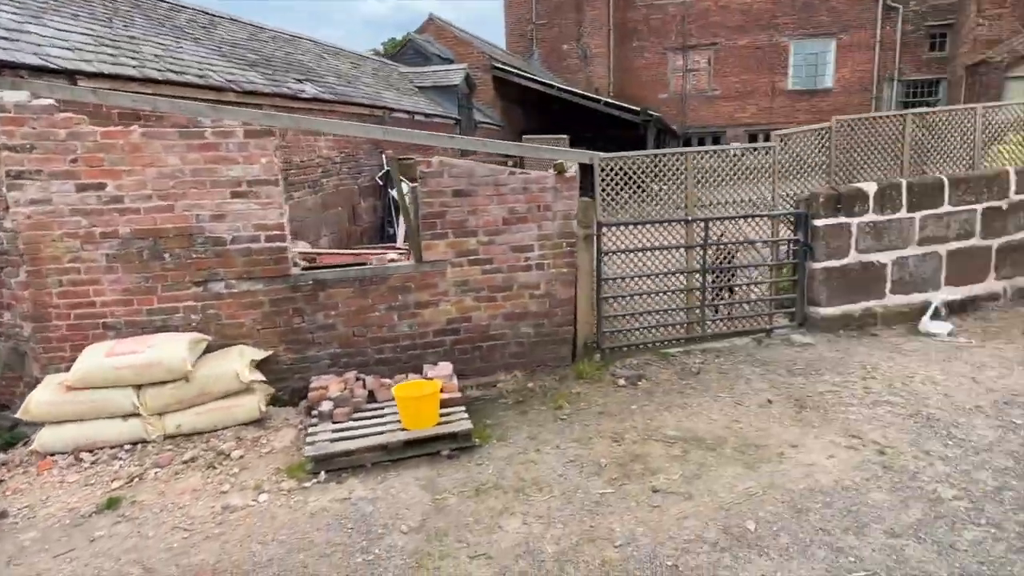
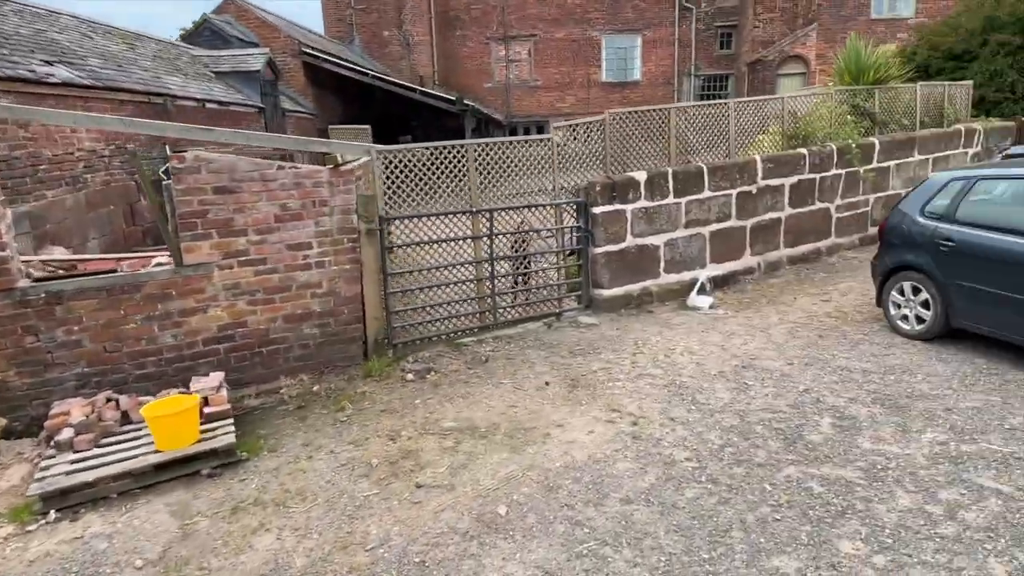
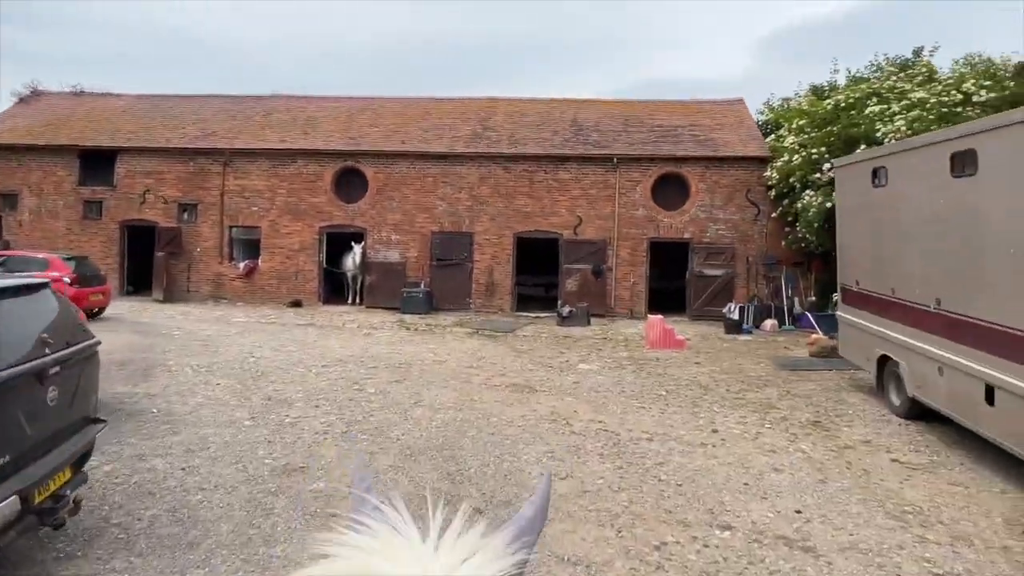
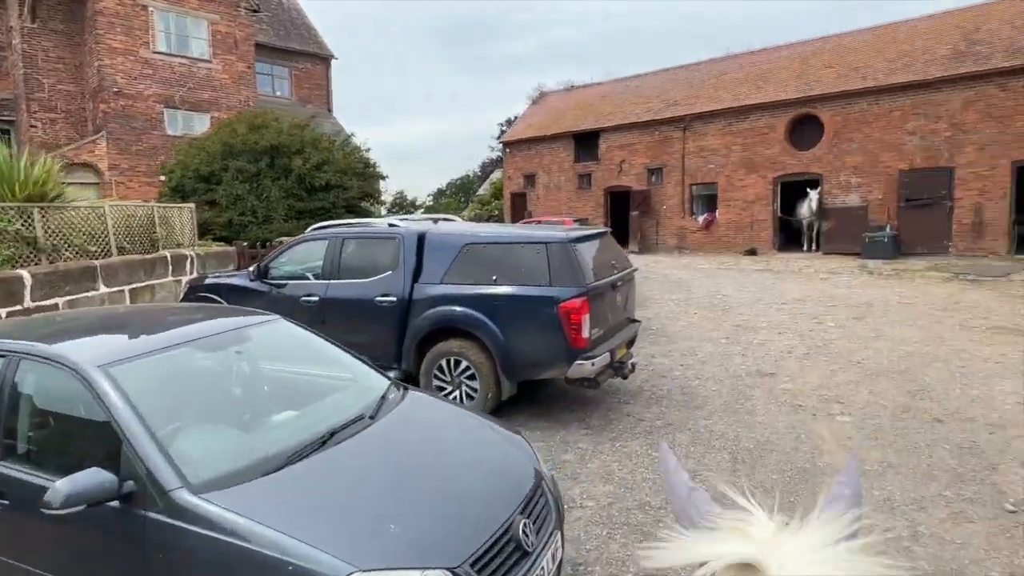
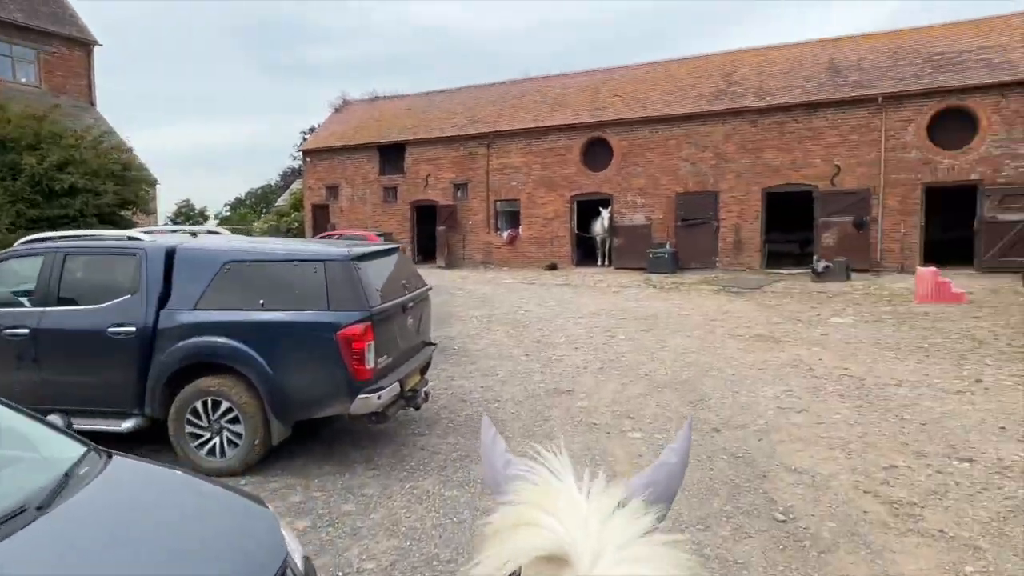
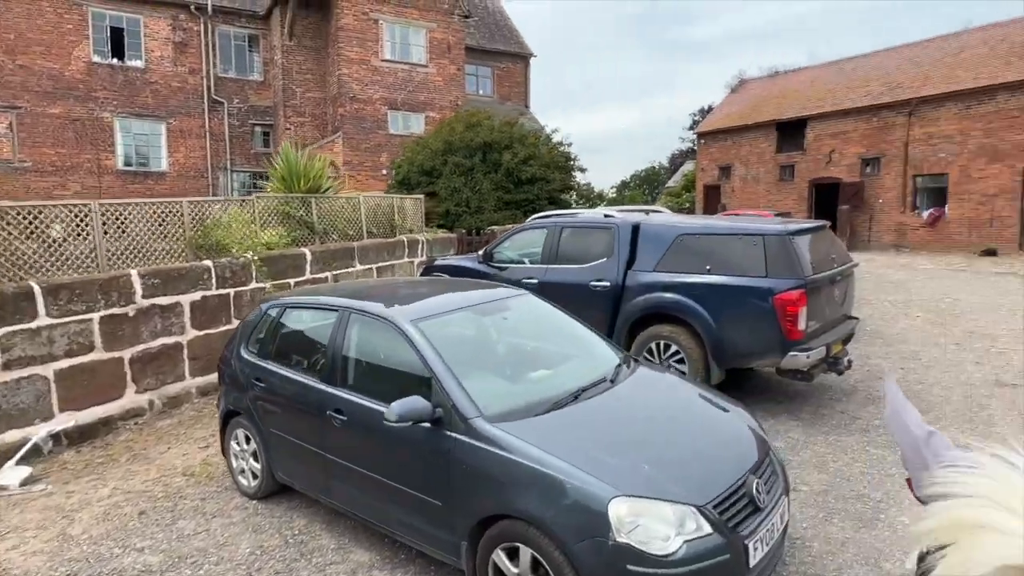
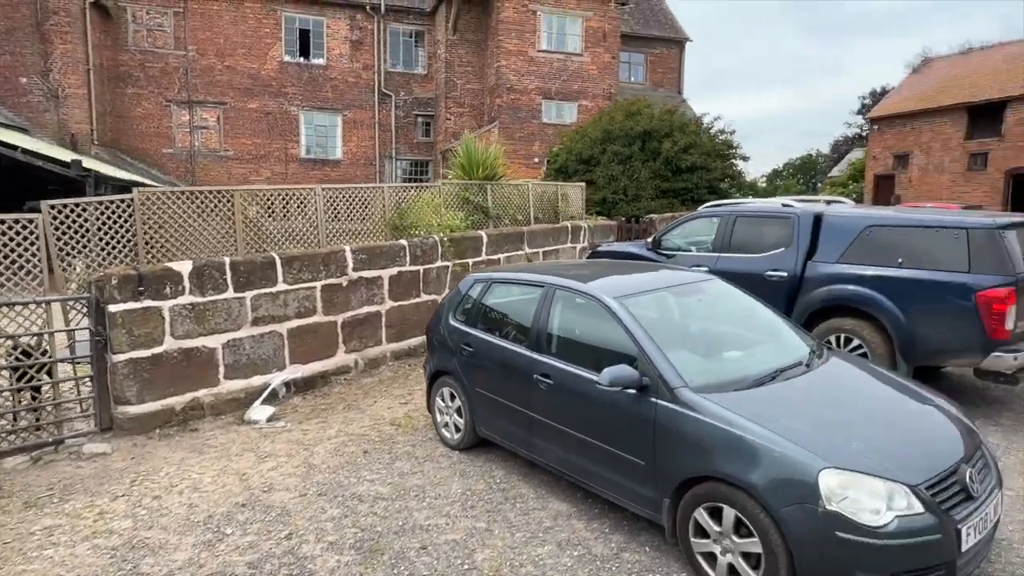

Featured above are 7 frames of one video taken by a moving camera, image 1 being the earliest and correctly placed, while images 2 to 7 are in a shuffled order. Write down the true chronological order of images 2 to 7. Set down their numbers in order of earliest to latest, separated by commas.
2, 7, 6, 4, 5, 3
